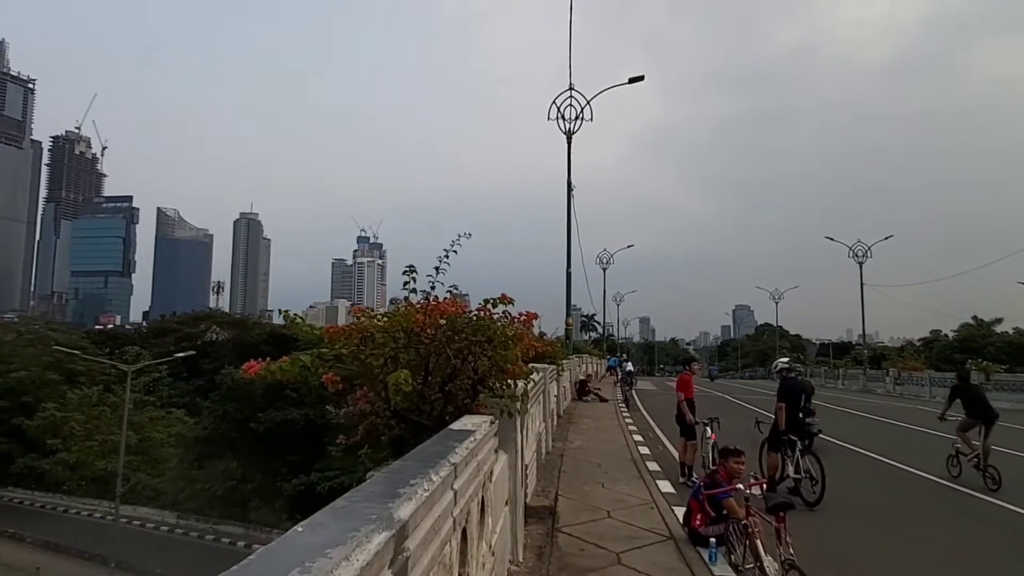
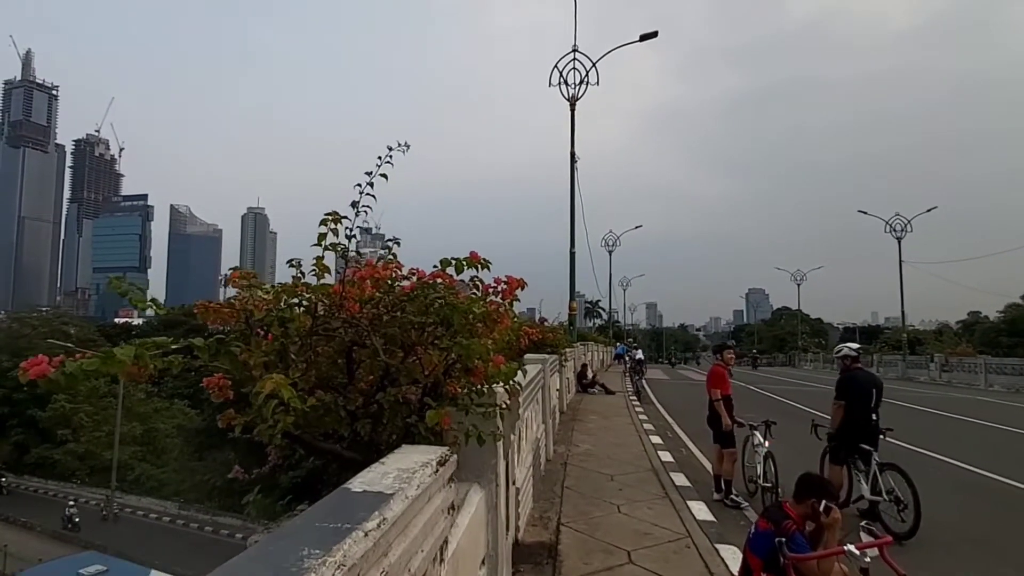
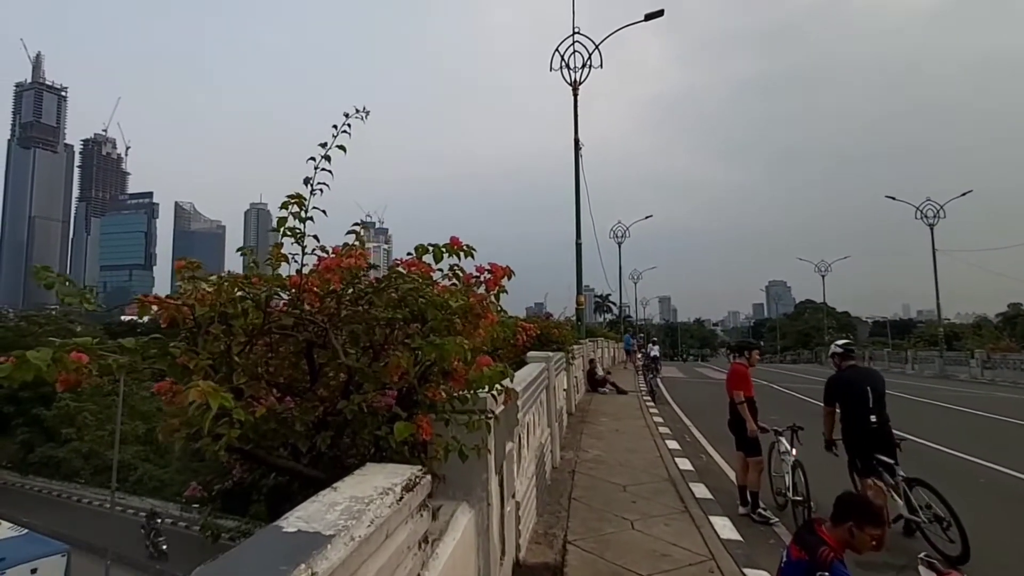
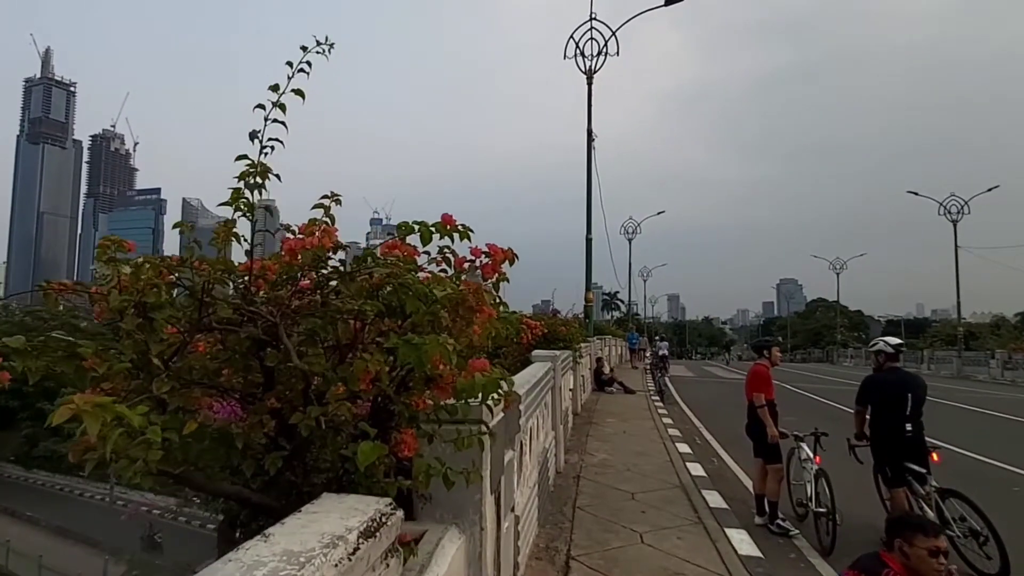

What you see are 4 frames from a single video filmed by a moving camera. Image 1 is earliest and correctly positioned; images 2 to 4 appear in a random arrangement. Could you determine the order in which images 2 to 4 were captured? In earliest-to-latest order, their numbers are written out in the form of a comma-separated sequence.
2, 3, 4
